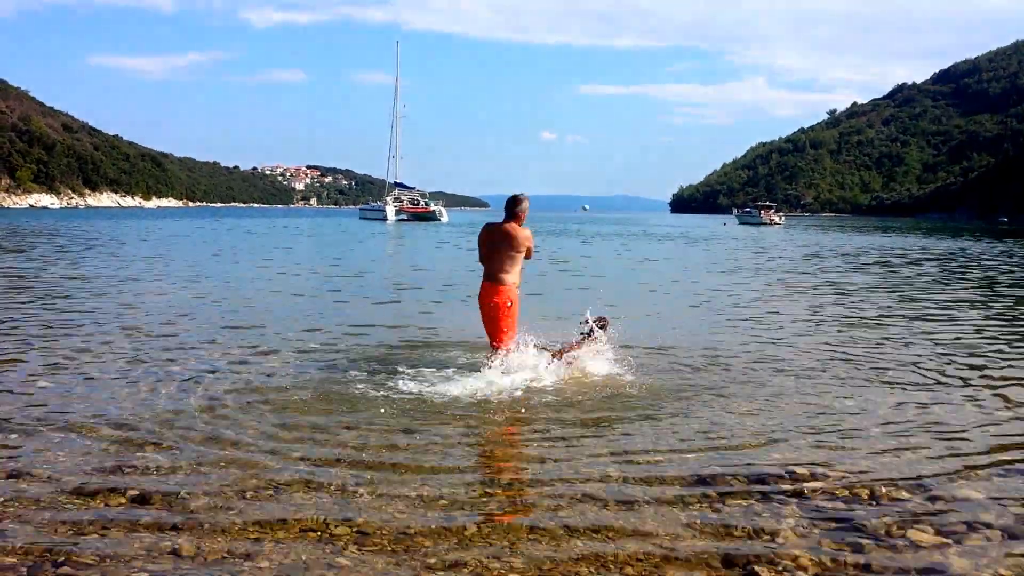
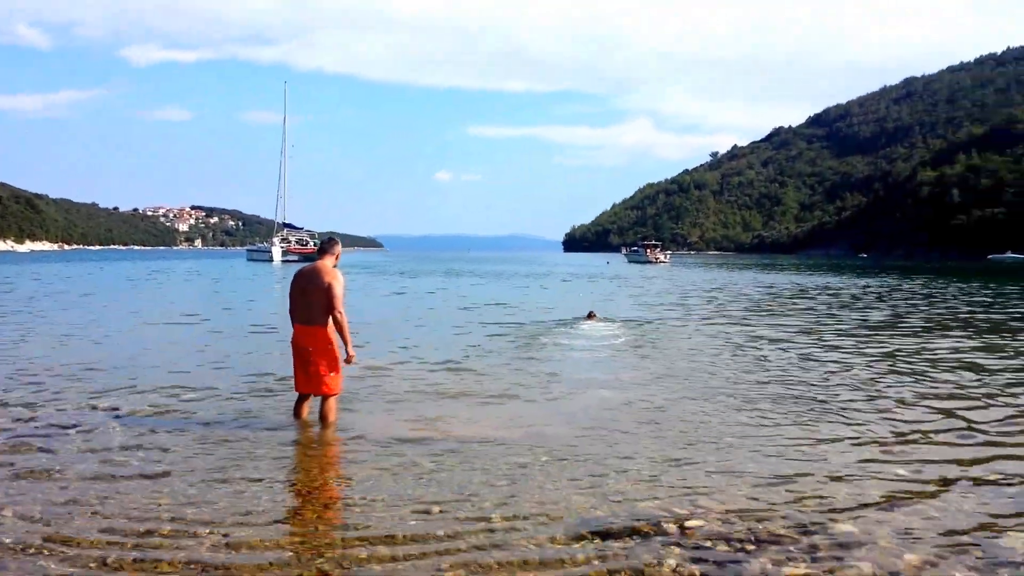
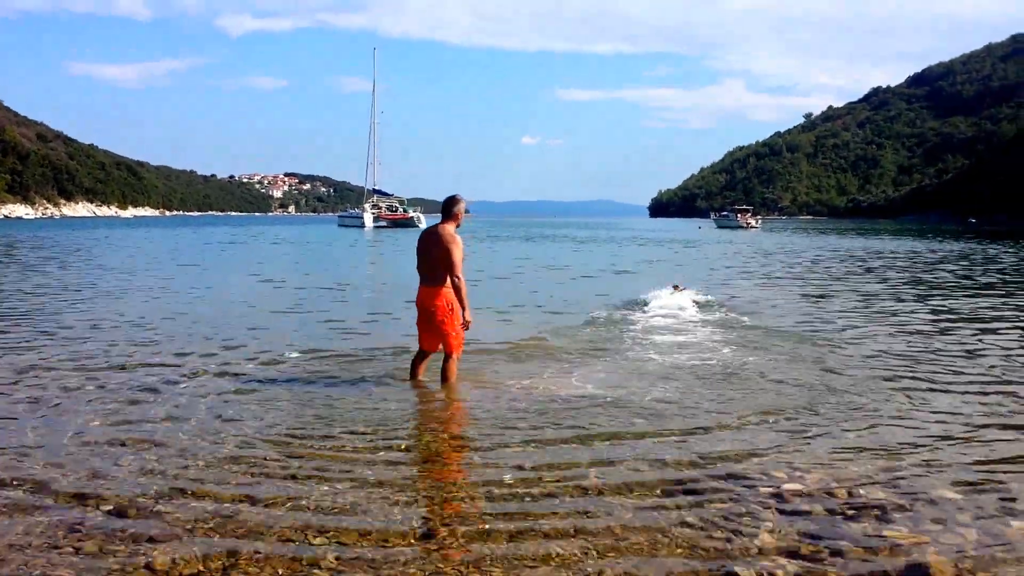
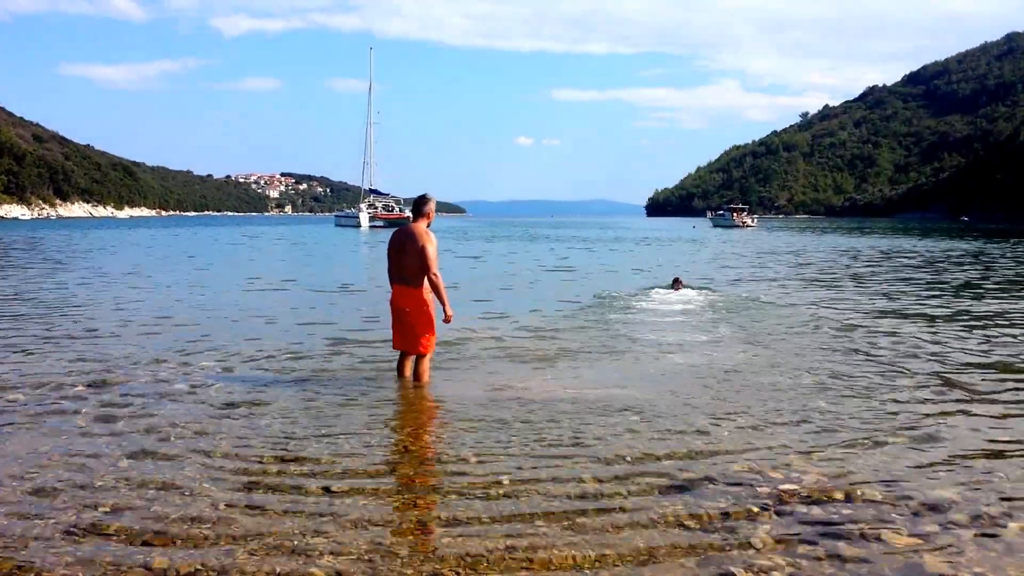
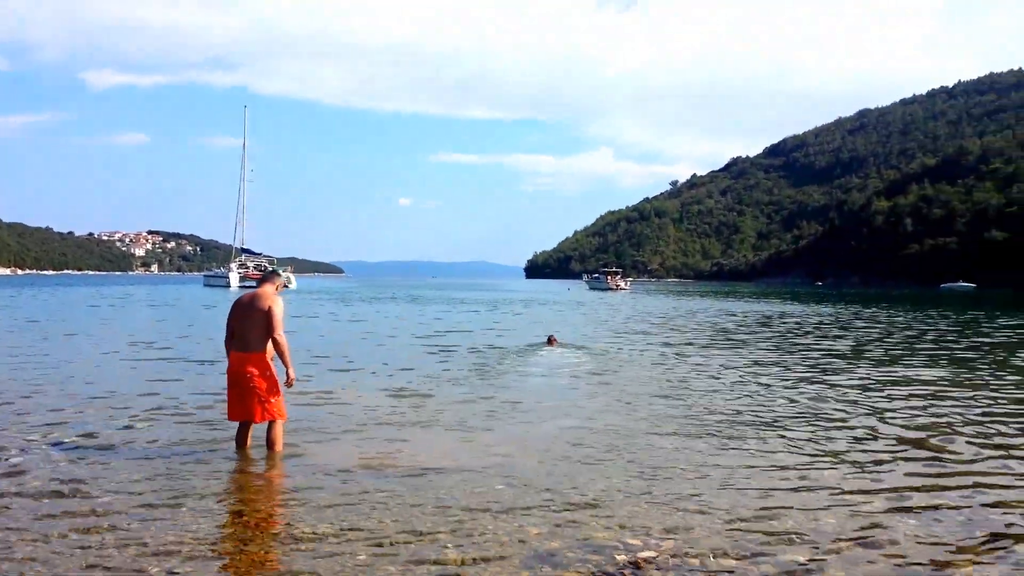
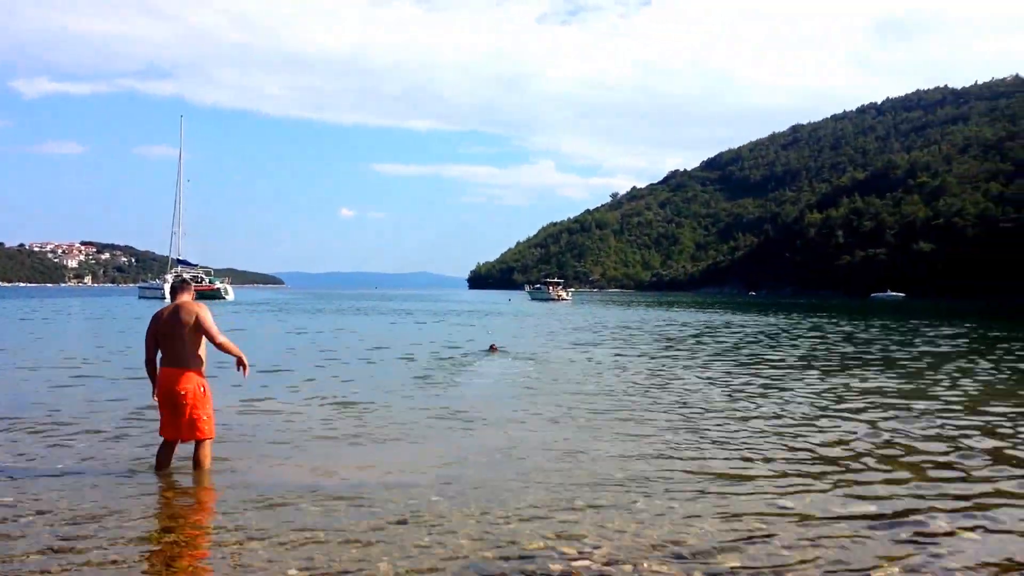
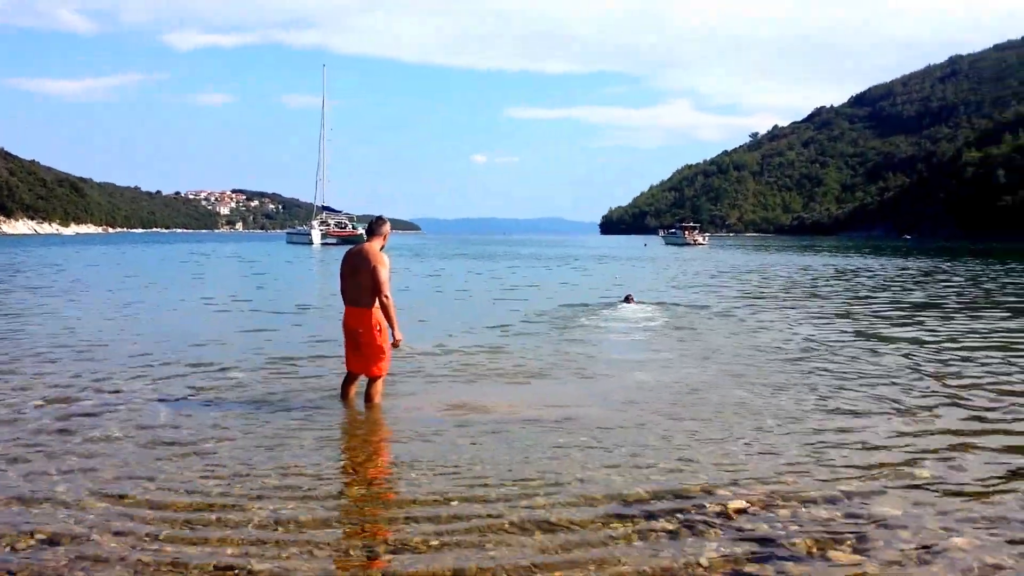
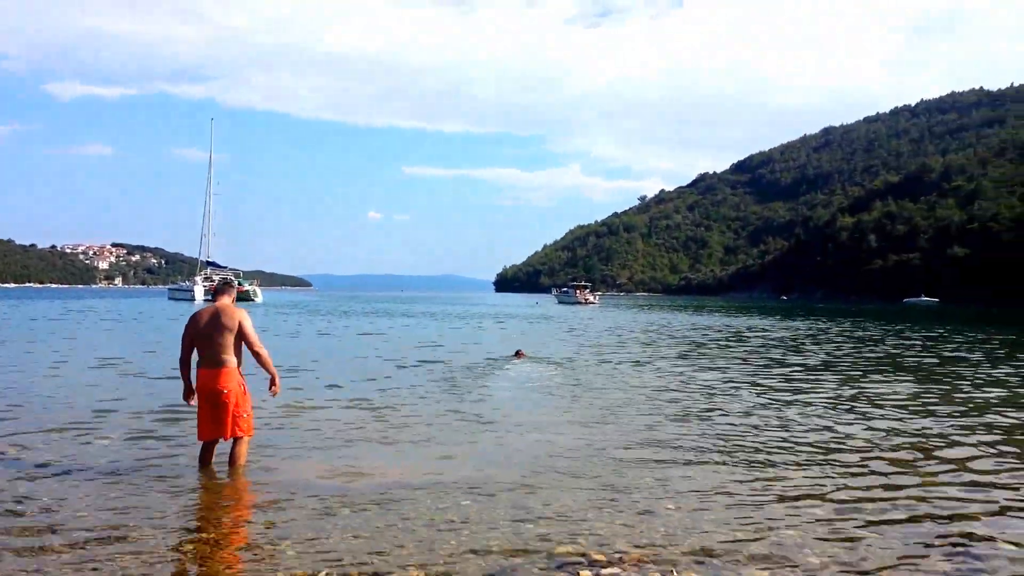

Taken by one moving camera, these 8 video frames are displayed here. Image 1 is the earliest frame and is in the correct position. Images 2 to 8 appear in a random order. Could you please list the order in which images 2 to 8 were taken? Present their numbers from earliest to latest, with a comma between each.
3, 4, 7, 2, 5, 8, 6
